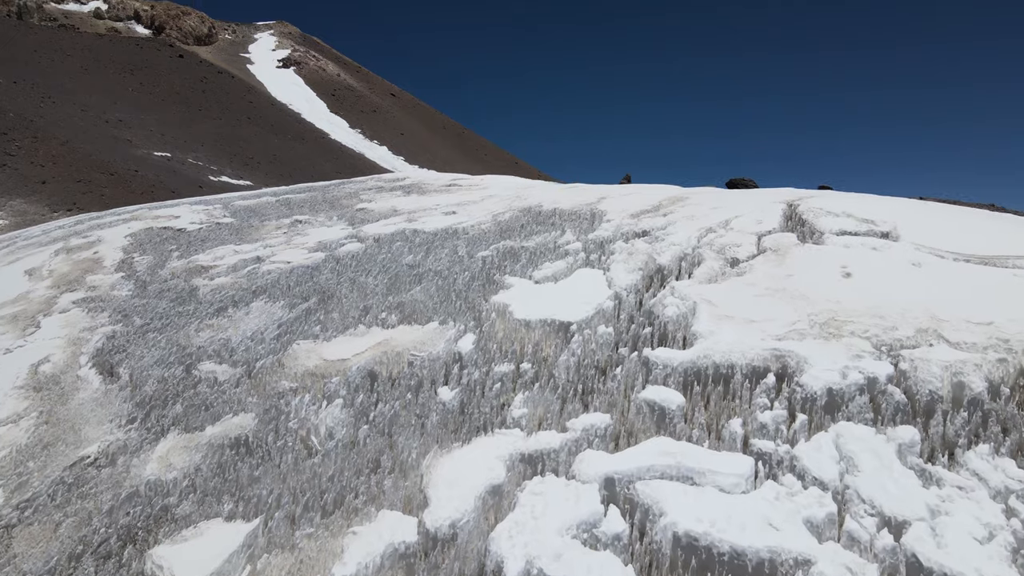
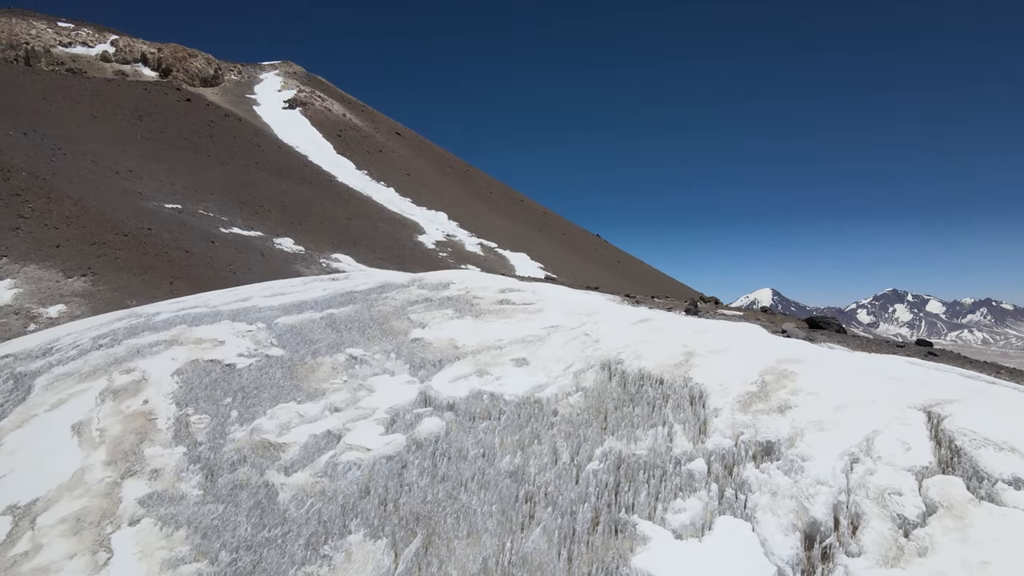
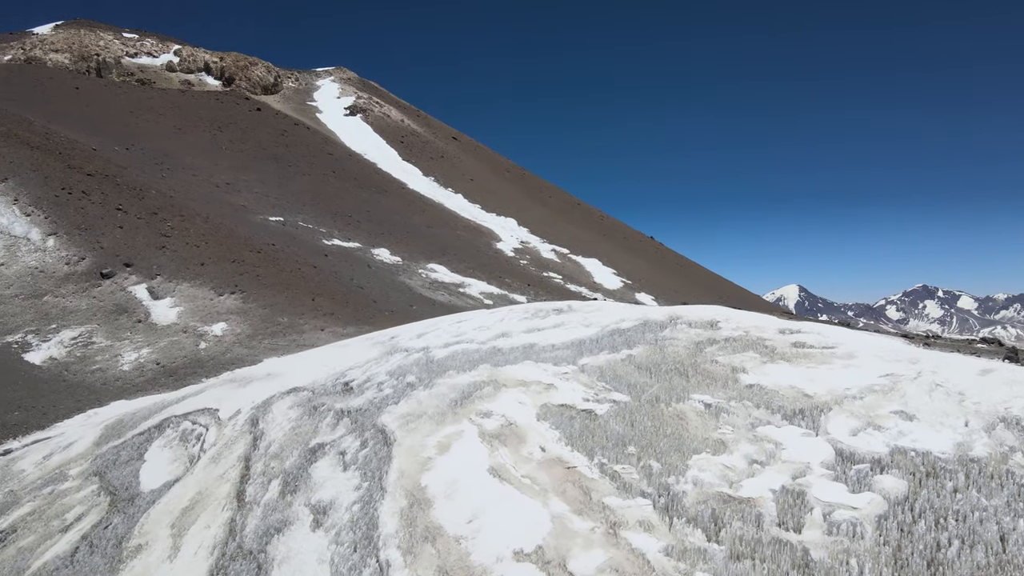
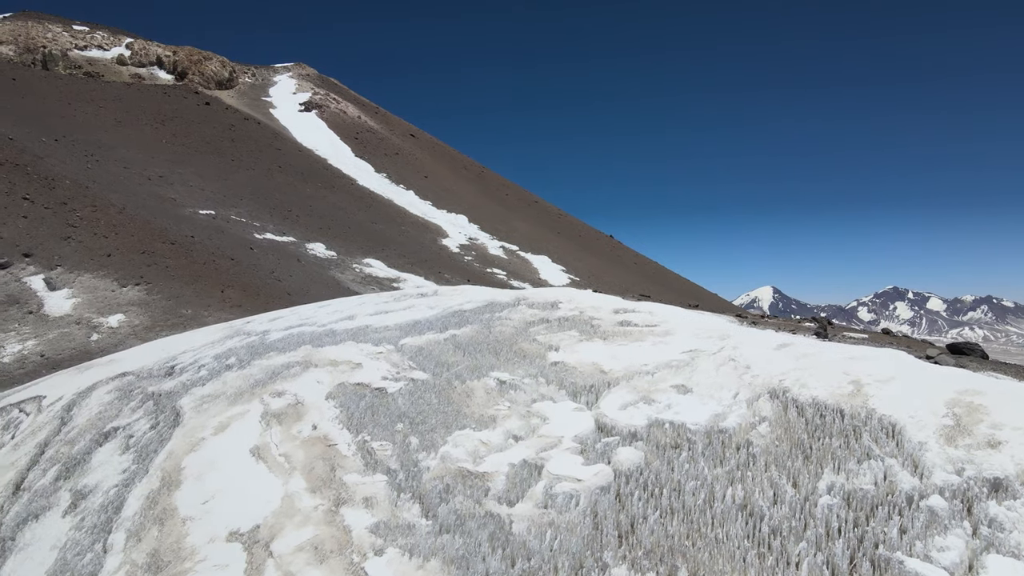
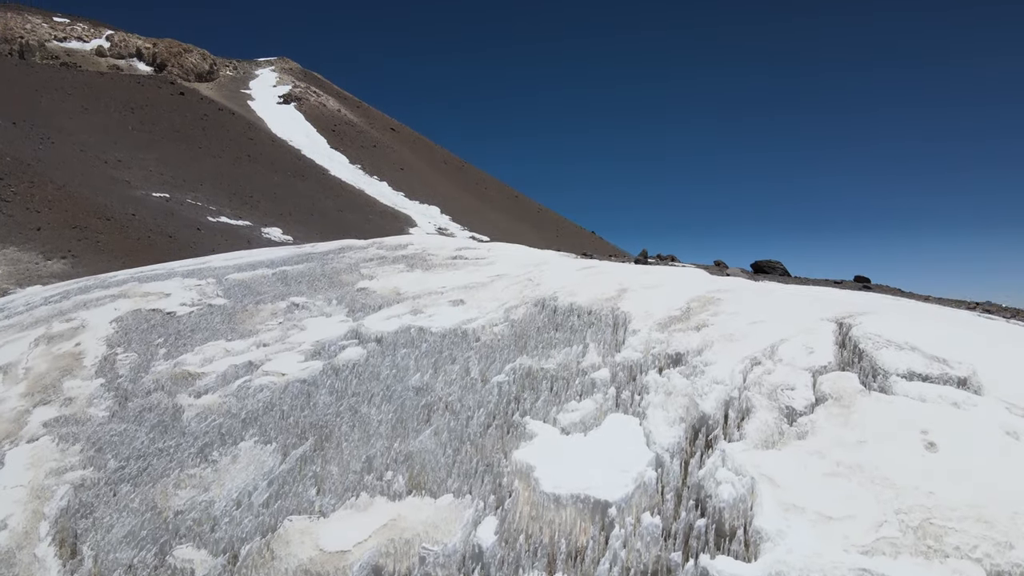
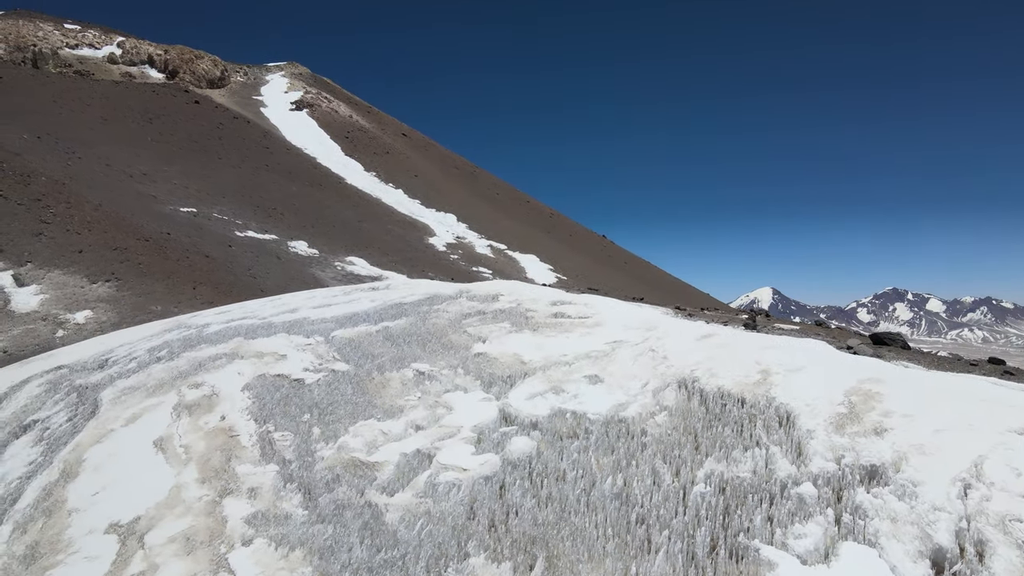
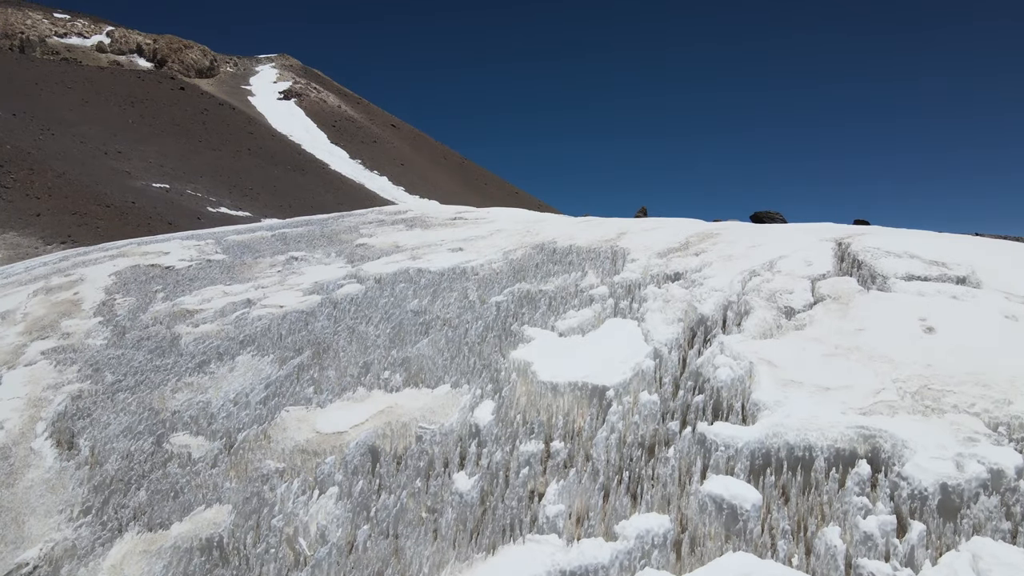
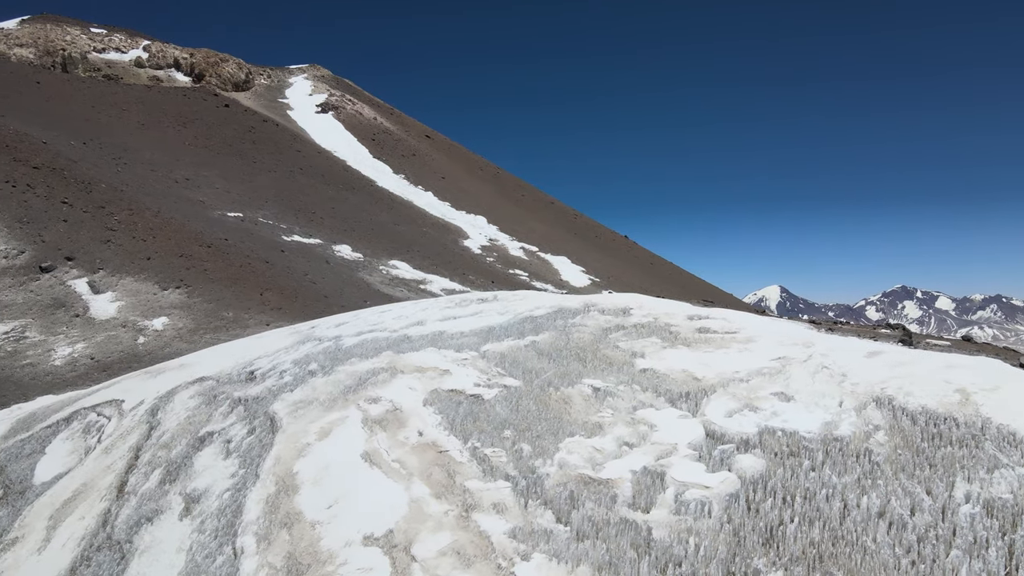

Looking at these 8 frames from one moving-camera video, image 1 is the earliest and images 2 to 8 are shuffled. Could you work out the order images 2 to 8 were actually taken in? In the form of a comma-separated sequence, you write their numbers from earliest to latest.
7, 5, 2, 6, 4, 8, 3
